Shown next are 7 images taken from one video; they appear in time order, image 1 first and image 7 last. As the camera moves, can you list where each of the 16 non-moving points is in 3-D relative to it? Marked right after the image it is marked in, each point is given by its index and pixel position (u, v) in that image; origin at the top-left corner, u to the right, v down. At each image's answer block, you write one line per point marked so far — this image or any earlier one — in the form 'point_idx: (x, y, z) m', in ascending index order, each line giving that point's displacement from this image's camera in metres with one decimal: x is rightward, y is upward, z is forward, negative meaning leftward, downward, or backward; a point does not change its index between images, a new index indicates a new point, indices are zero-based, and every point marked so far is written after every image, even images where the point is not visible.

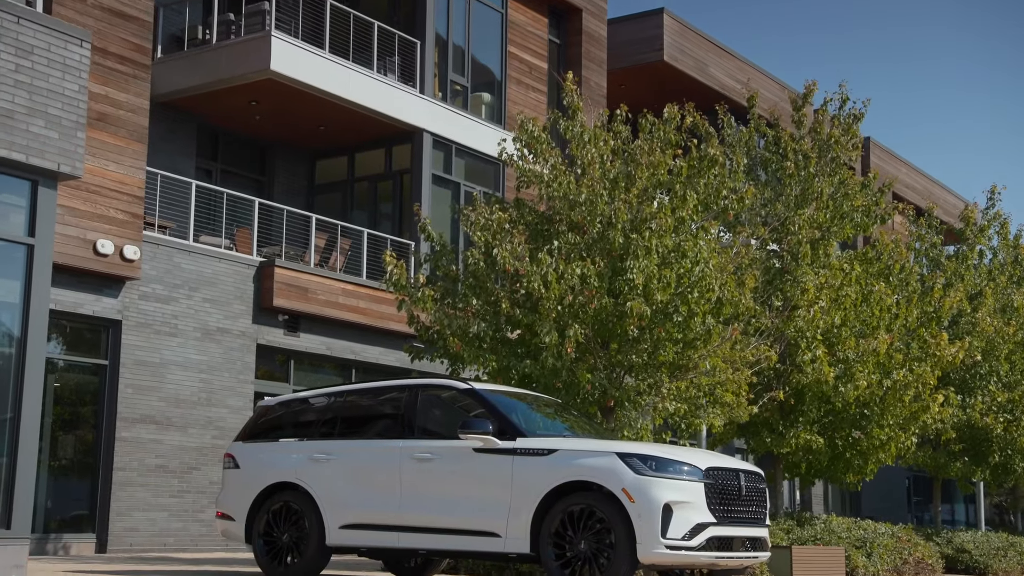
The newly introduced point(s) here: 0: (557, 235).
0: (+0.5, +0.6, +16.3) m
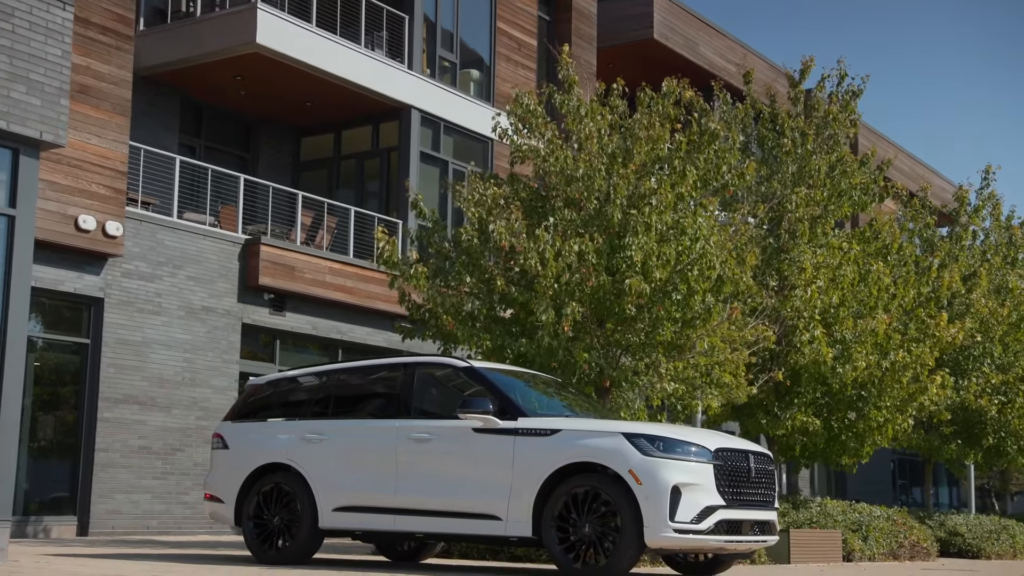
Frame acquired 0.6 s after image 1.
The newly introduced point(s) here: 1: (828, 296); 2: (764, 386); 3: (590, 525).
0: (+0.5, +0.9, +15.9) m
1: (+4.5, -0.1, +18.9) m
2: (+3.6, -1.4, +19.0) m
3: (+0.6, -1.8, +10.2) m
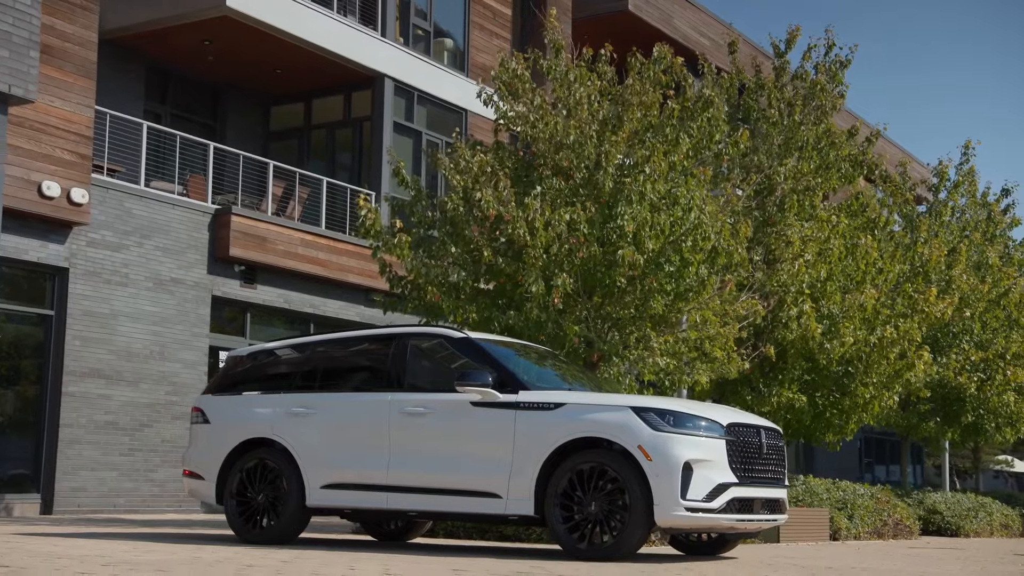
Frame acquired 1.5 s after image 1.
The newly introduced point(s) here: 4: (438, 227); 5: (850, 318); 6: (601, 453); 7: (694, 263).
0: (+0.3, +1.2, +15.4) m
1: (+4.3, +0.3, +18.5) m
2: (+3.3, -1.0, +18.6) m
3: (+0.6, -1.6, +9.7) m
4: (-0.9, +0.7, +16.0) m
5: (+4.7, -0.4, +18.5) m
6: (+0.6, -1.2, +9.7) m
7: (+2.0, +0.3, +15.0) m
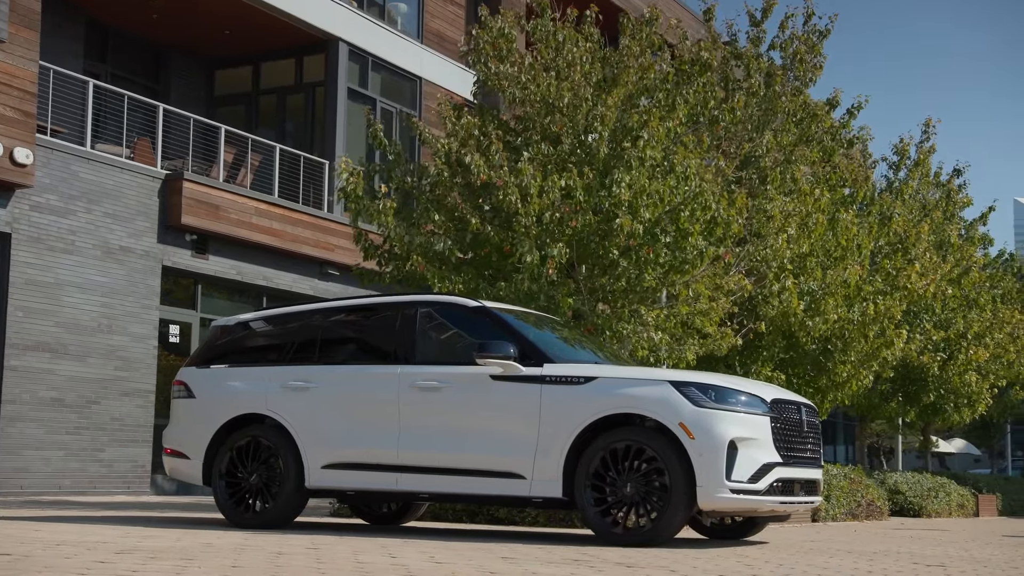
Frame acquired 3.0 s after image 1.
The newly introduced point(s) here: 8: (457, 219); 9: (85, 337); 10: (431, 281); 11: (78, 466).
0: (+0.2, +1.6, +14.7) m
1: (+3.9, +0.6, +18.0) m
2: (+3.0, -0.7, +18.1) m
3: (+0.8, -1.3, +9.0) m
4: (-1.0, +1.1, +15.1) m
5: (+4.3, -0.1, +18.0) m
6: (+0.8, -1.0, +9.0) m
7: (+1.9, +0.6, +14.3) m
8: (-0.6, +0.8, +14.8) m
9: (-6.0, -0.7, +19.0) m
10: (-0.9, +0.1, +14.5) m
11: (-6.1, -2.5, +18.9) m
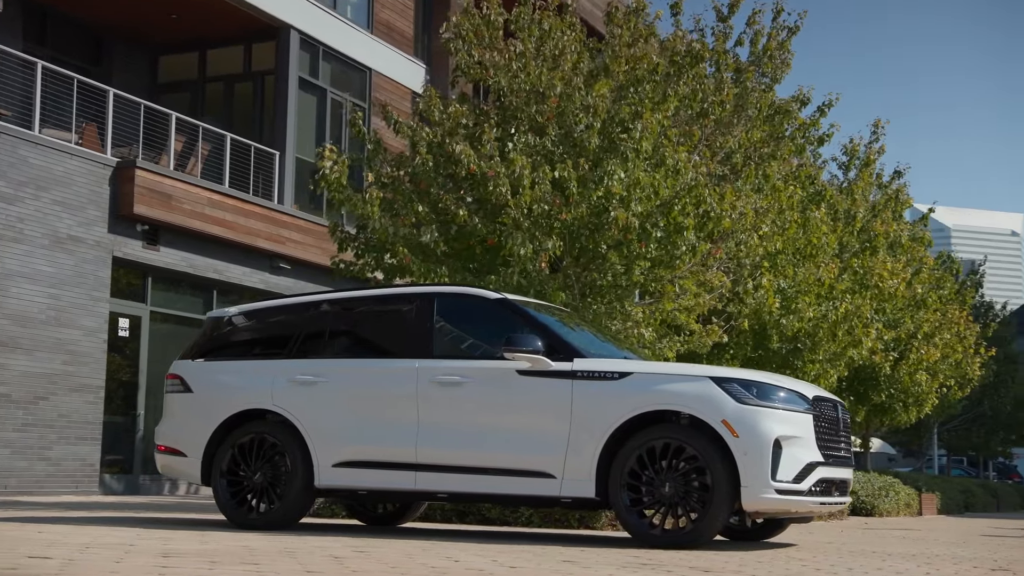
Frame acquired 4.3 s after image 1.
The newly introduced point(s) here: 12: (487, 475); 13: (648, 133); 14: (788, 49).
0: (+0.1, +1.6, +14.3) m
1: (+3.5, +0.6, +17.9) m
2: (+2.6, -0.6, +17.9) m
3: (+1.0, -1.3, +8.7) m
4: (-1.2, +1.1, +14.7) m
5: (+3.9, -0.1, +17.9) m
6: (+1.1, -0.9, +8.7) m
7: (+1.8, +0.6, +14.1) m
8: (-0.8, +0.8, +14.4) m
9: (-6.5, -0.6, +18.2) m
10: (-1.0, +0.2, +14.0) m
11: (-6.5, -2.4, +18.0) m
12: (-0.2, -1.3, +9.1) m
13: (+1.4, +1.6, +13.9) m
14: (+4.1, +3.5, +19.9) m
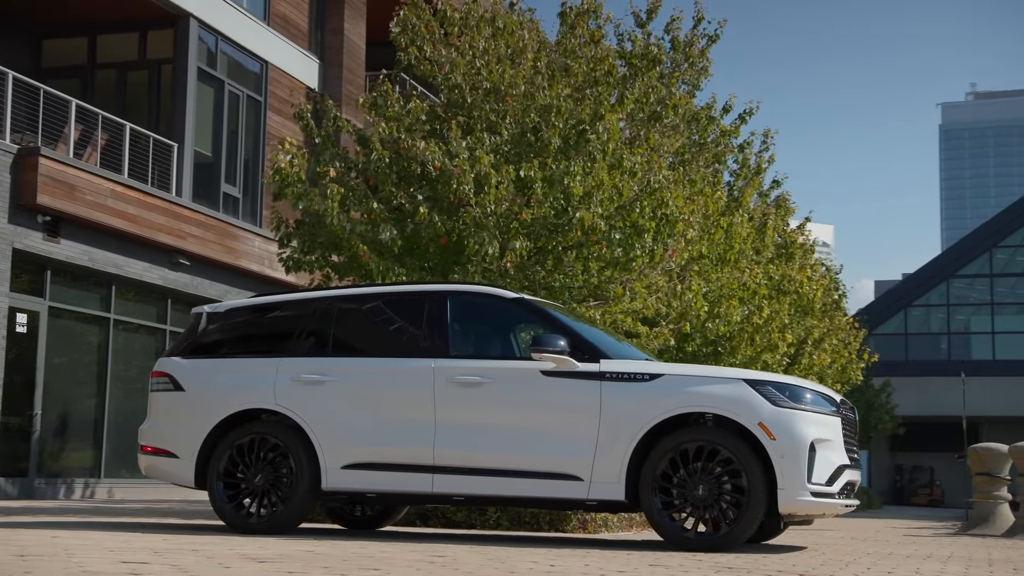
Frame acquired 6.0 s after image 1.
0: (-0.4, +1.6, +14.1) m
1: (+2.6, +0.6, +18.1) m
2: (+1.6, -0.7, +18.0) m
3: (+1.2, -1.3, +8.7) m
4: (-1.7, +1.2, +14.3) m
5: (+2.9, -0.1, +18.2) m
6: (+1.3, -0.9, +8.7) m
7: (+1.3, +0.6, +14.1) m
8: (-1.2, +0.9, +14.1) m
9: (-7.4, -0.5, +17.1) m
10: (-1.5, +0.2, +13.7) m
11: (-7.5, -2.3, +17.0) m
12: (0.0, -1.3, +8.9) m
13: (+1.0, +1.6, +13.9) m
14: (+2.9, +3.5, +20.2) m
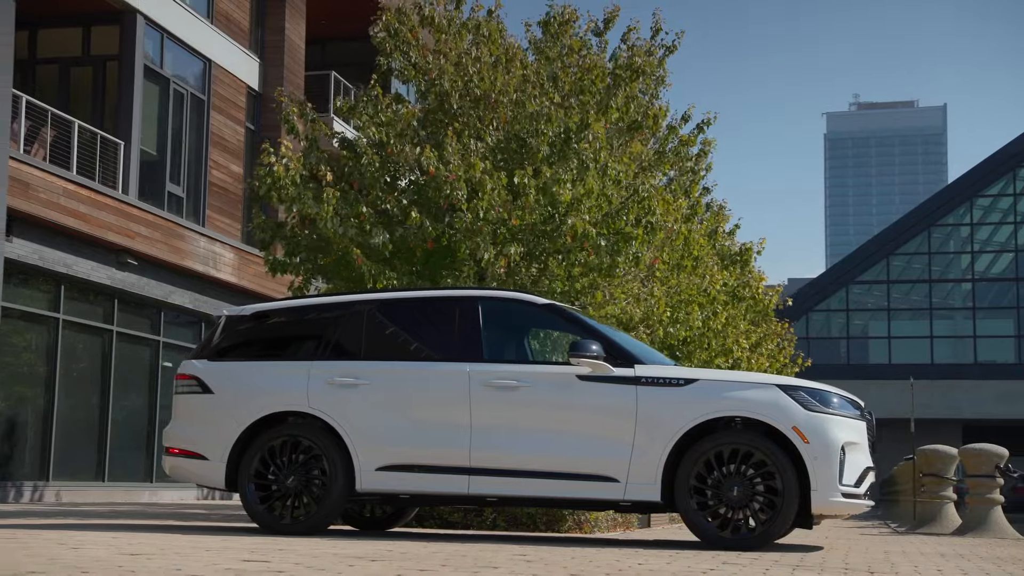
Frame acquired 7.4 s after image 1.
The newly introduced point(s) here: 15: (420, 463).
0: (-0.5, +1.6, +14.3) m
1: (+2.1, +0.5, +18.5) m
2: (+1.1, -0.7, +18.3) m
3: (+1.5, -1.3, +9.0) m
4: (-1.8, +1.1, +14.4) m
5: (+2.5, -0.2, +18.6) m
6: (+1.5, -1.0, +9.0) m
7: (+1.2, +0.5, +14.4) m
8: (-1.4, +0.8, +14.2) m
9: (-7.8, -0.4, +16.7) m
10: (-1.6, +0.1, +13.8) m
11: (-7.8, -2.2, +16.6) m
12: (+0.2, -1.3, +9.1) m
13: (+0.9, +1.5, +14.2) m
14: (+2.3, +3.4, +20.6) m
15: (-0.6, -1.2, +9.4) m
